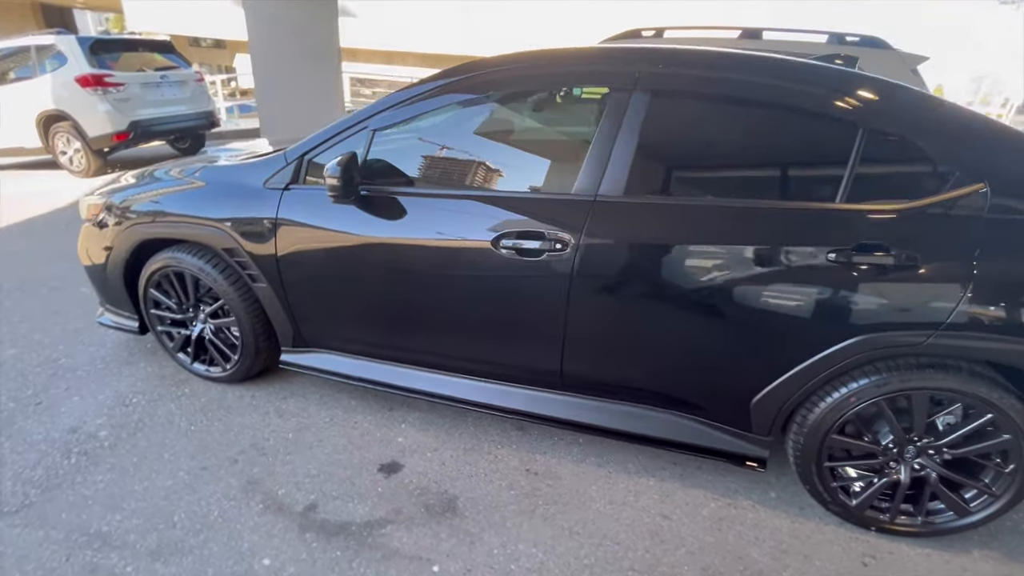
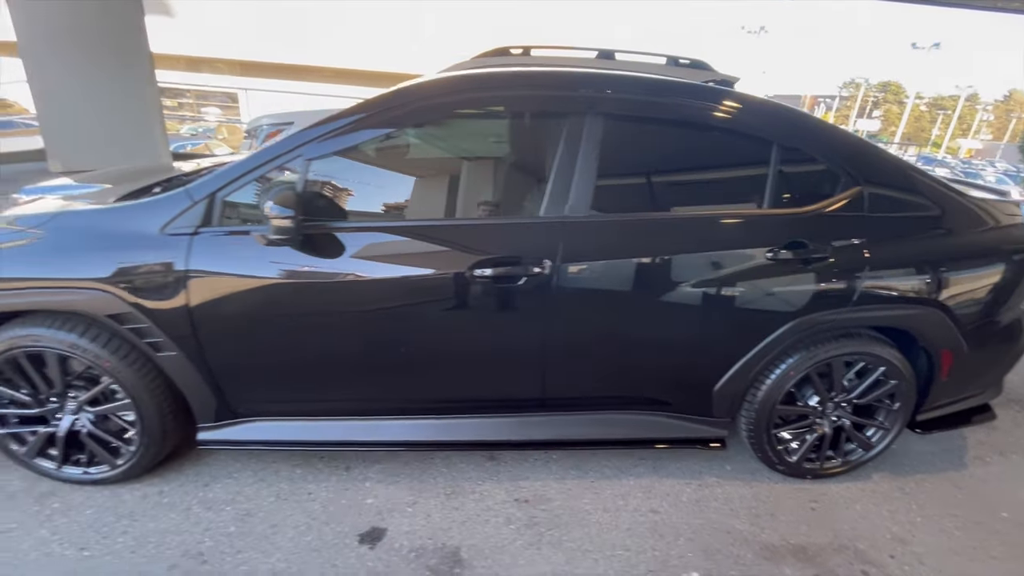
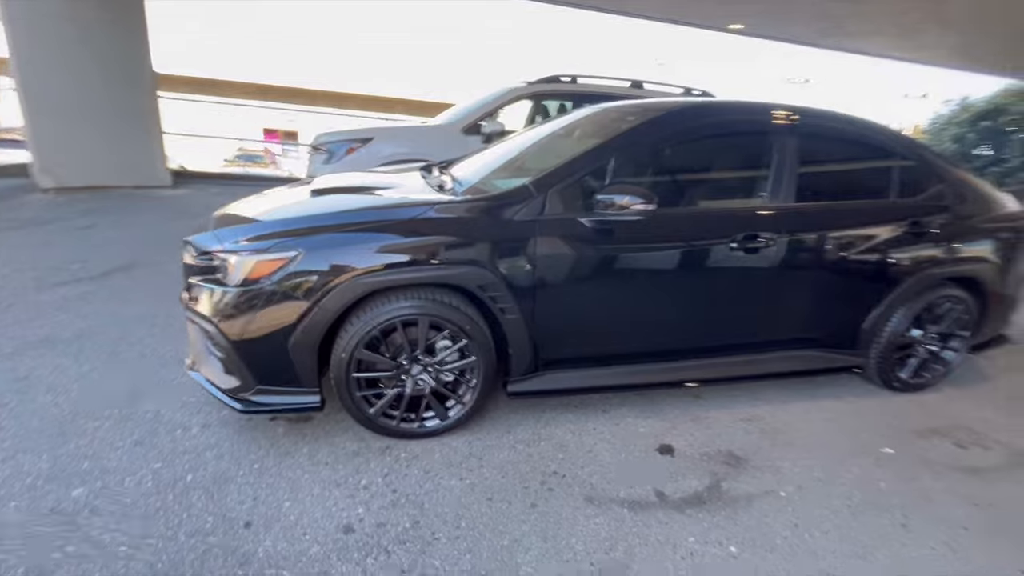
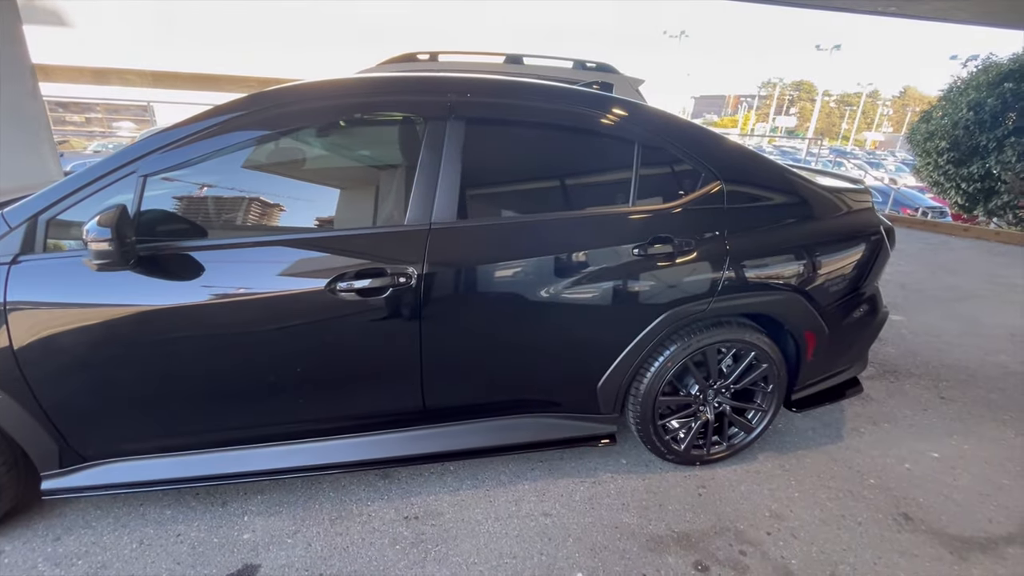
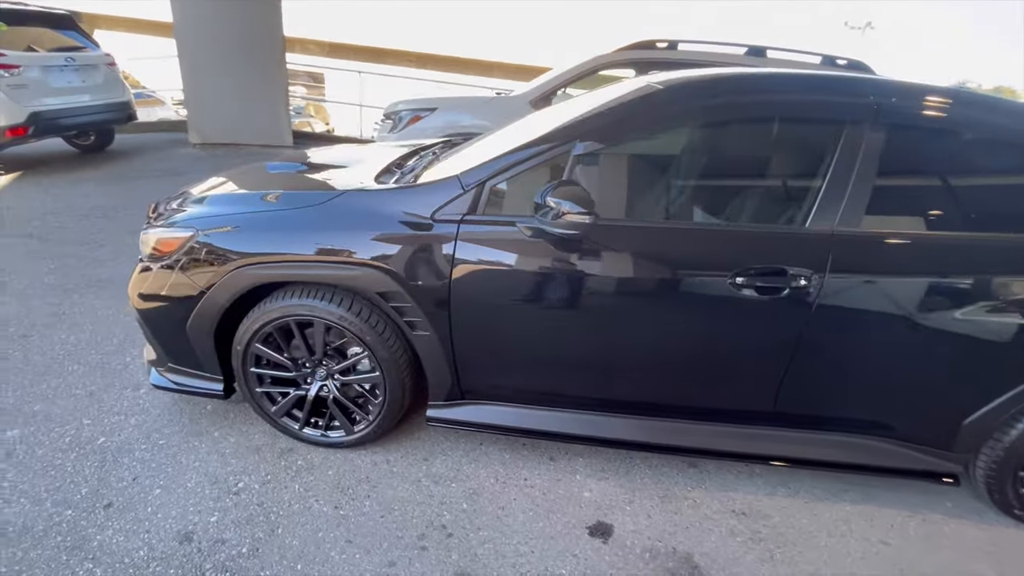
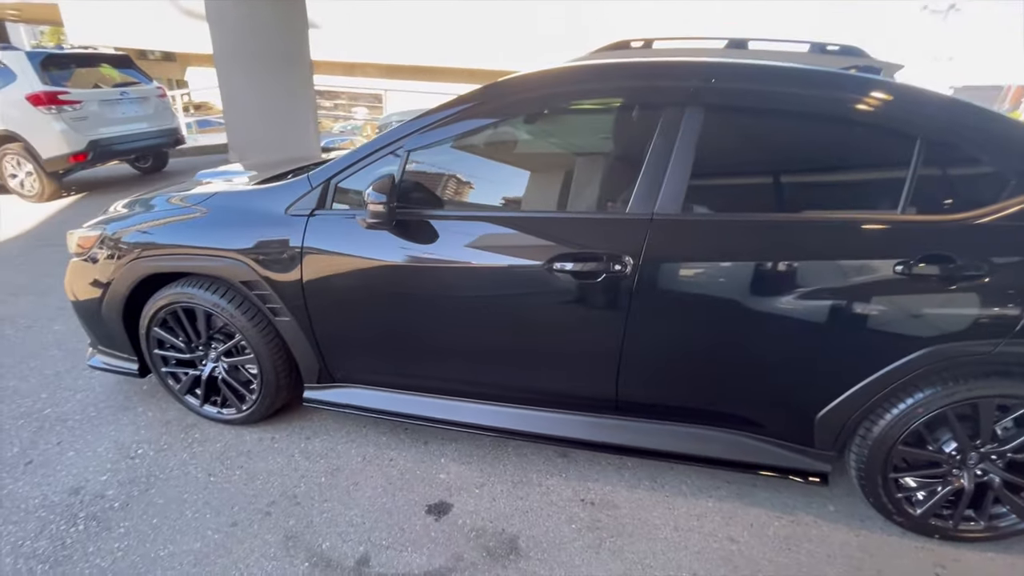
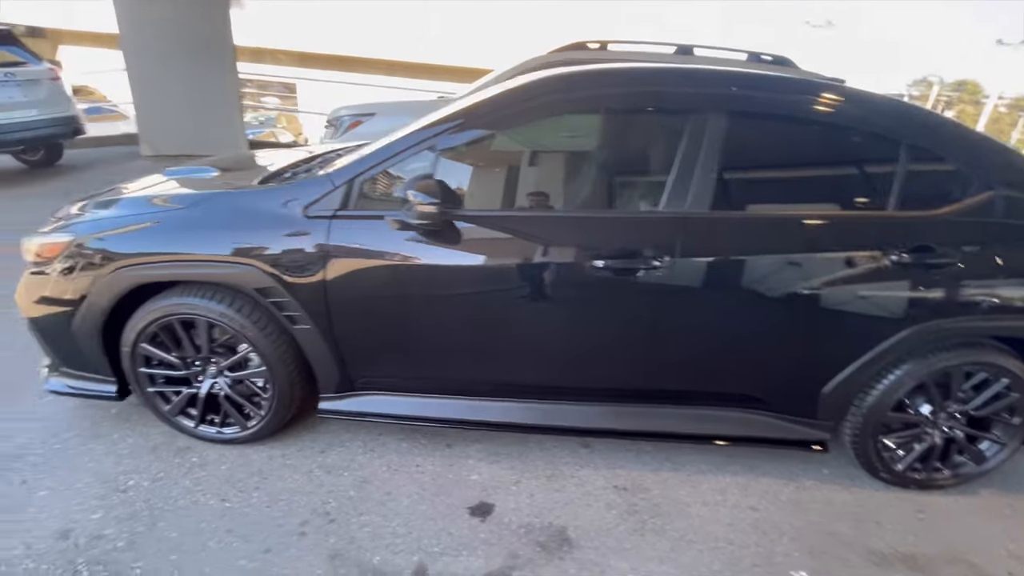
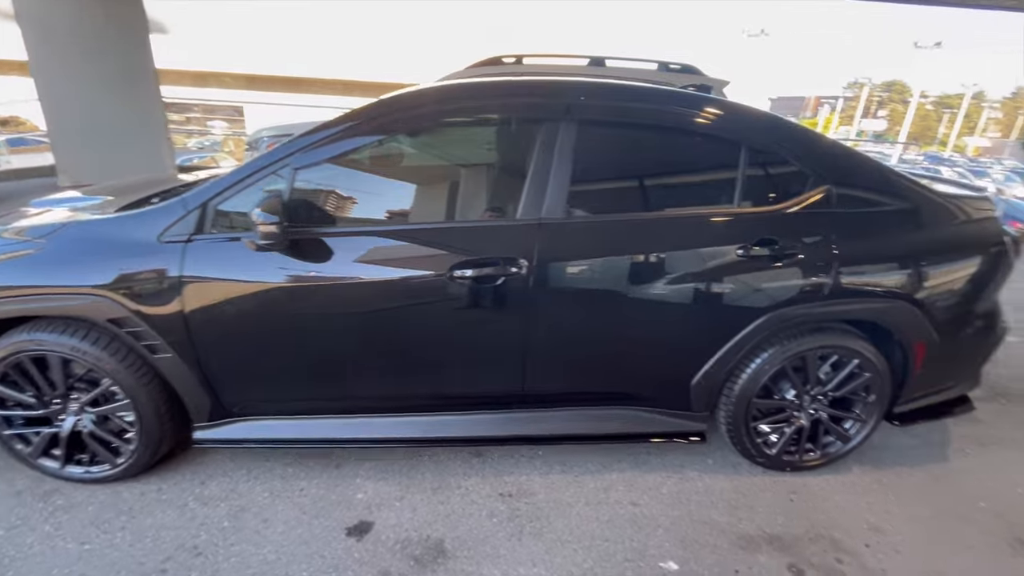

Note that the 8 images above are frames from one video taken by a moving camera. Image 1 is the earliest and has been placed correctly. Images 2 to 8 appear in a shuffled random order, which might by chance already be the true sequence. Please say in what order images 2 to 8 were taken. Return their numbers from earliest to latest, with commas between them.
6, 8, 4, 2, 7, 5, 3
